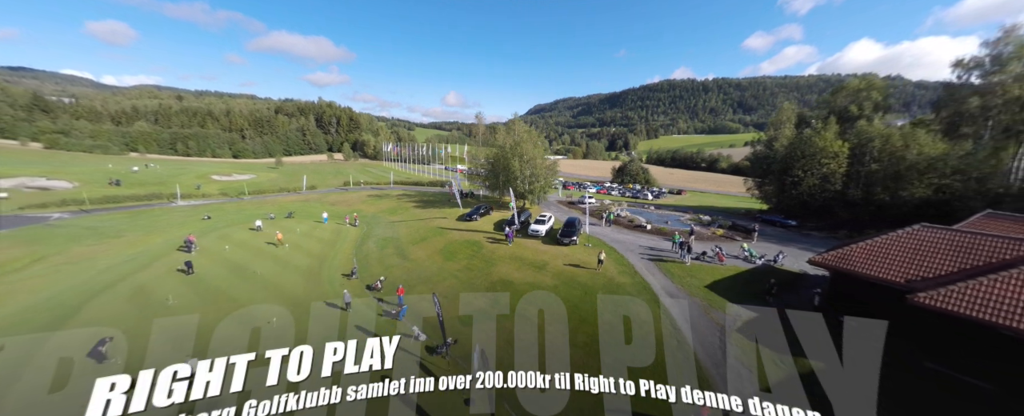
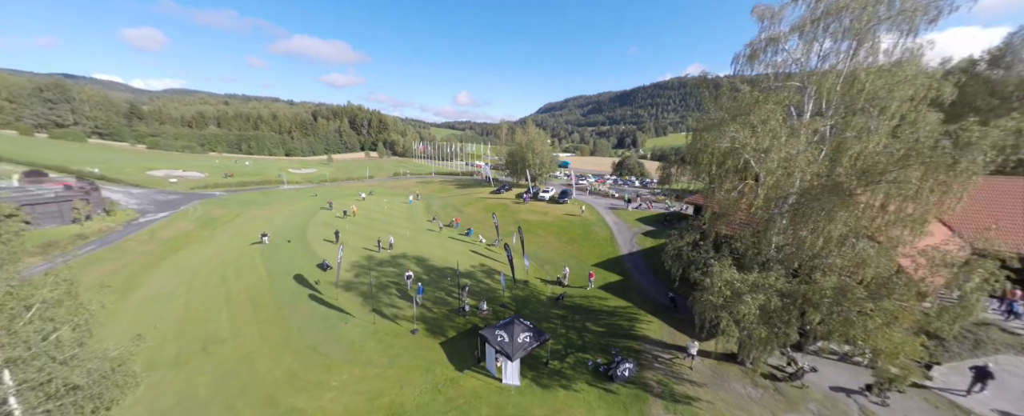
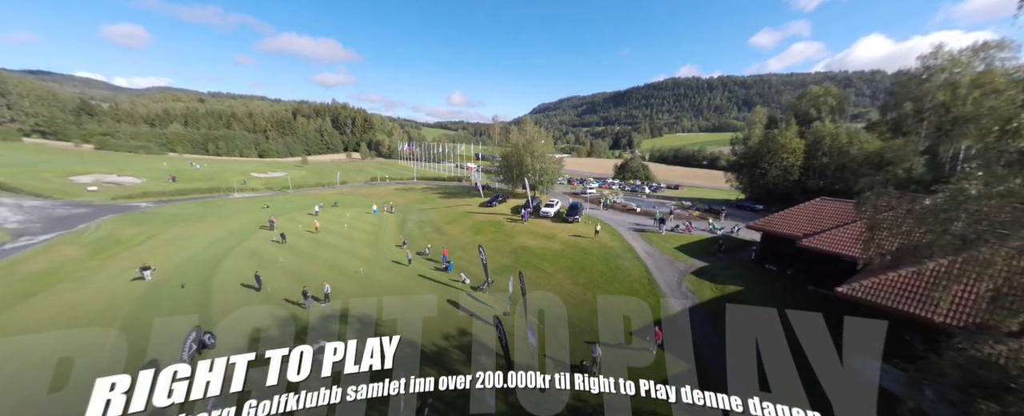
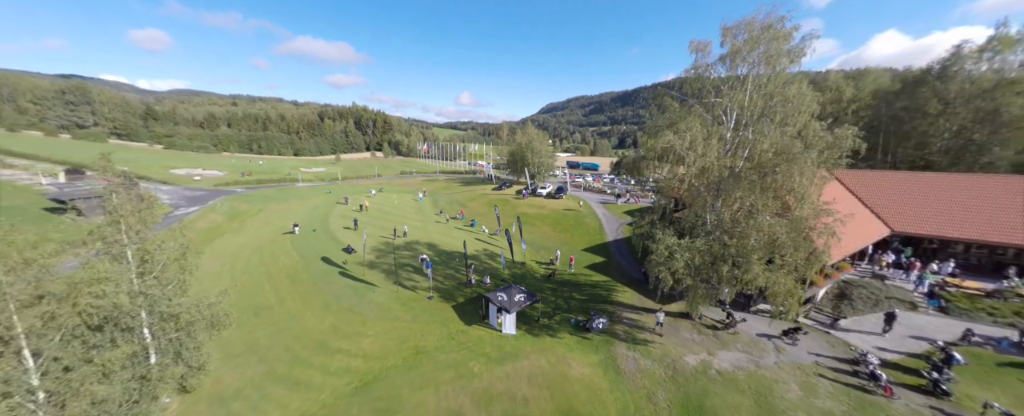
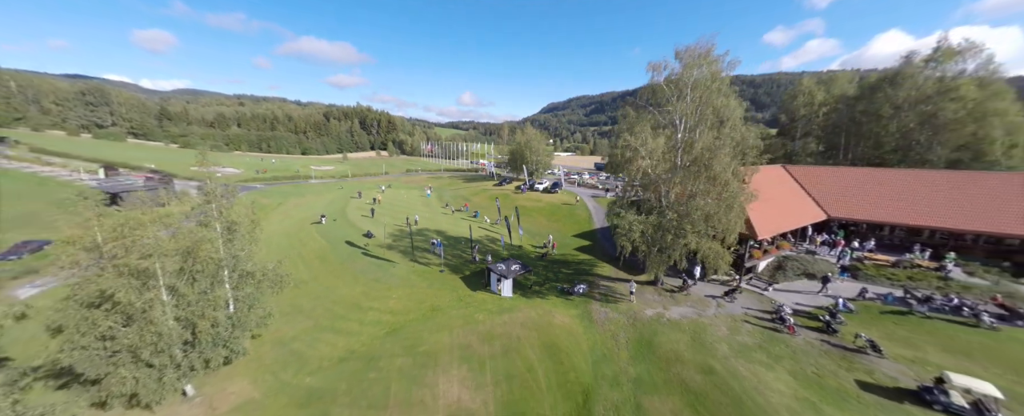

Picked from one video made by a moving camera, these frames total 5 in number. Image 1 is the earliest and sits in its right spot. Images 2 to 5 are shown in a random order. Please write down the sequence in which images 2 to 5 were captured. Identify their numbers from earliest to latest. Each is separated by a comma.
3, 2, 4, 5
